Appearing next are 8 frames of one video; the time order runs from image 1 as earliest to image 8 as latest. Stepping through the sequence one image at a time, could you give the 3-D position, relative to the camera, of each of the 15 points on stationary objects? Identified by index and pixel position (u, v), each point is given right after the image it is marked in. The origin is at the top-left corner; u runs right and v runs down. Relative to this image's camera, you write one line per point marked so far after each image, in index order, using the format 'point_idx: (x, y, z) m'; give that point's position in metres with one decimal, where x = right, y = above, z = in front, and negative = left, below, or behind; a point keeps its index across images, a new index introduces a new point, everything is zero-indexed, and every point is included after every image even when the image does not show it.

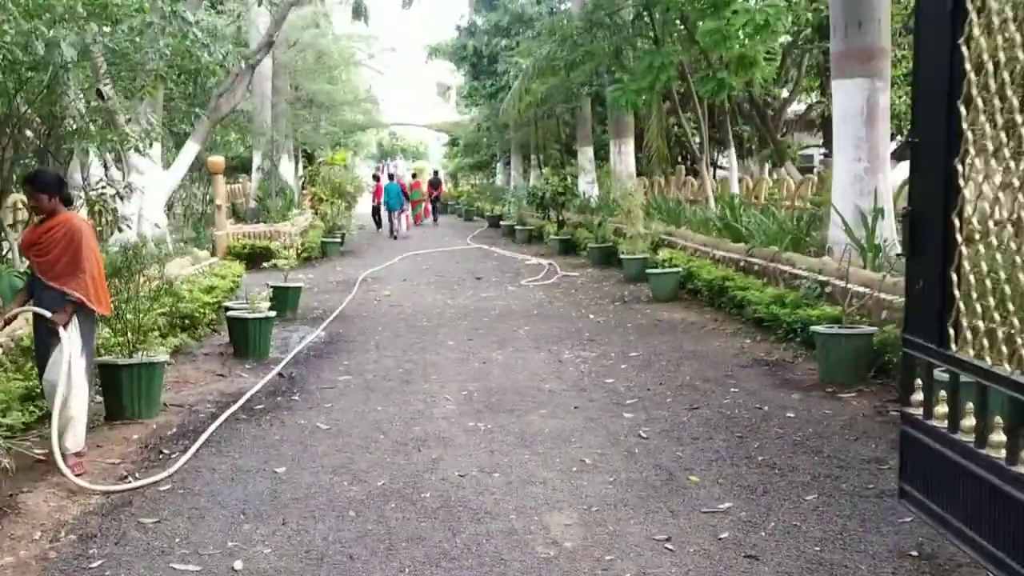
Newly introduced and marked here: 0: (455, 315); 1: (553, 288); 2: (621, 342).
0: (-0.6, -0.3, +9.2) m
1: (+0.5, 0.0, +11.3) m
2: (+0.9, -0.4, +7.5) m
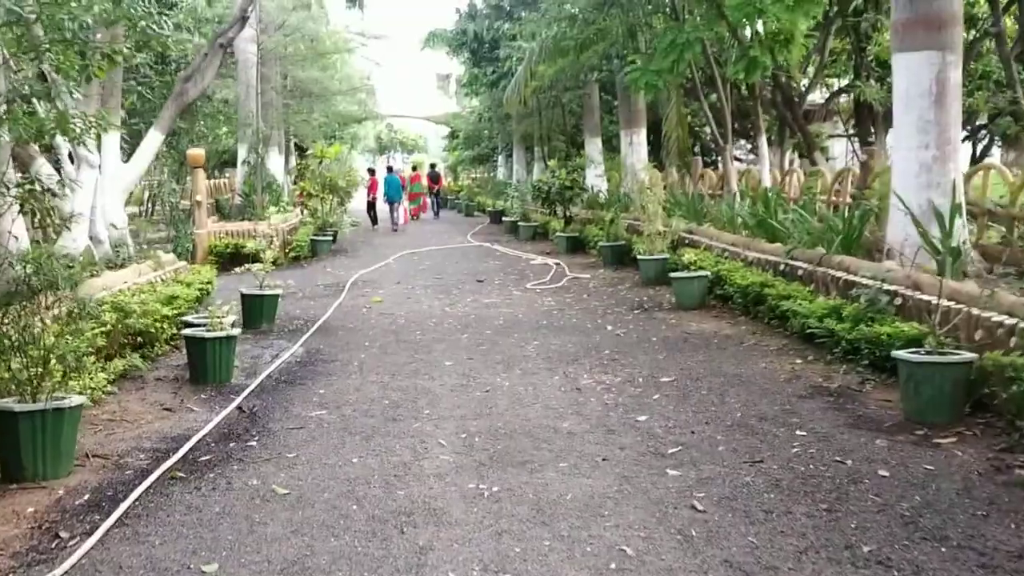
0: (-0.5, -0.3, +8.1) m
1: (+0.6, 0.0, +10.2) m
2: (+0.9, -0.5, +6.3) m
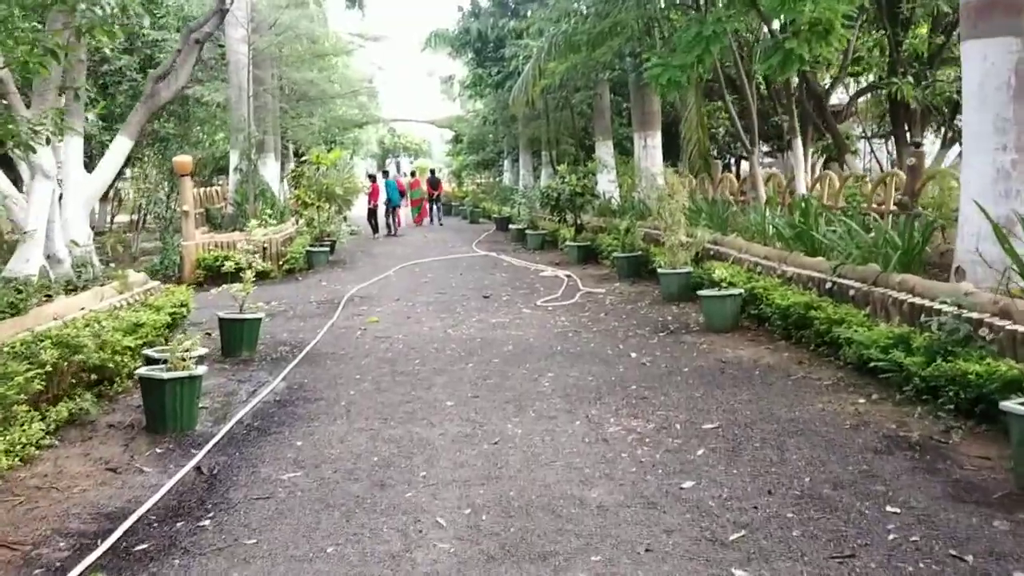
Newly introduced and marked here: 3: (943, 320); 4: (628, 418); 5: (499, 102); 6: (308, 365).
0: (-0.4, -0.5, +7.2) m
1: (+0.6, -0.2, +9.3) m
2: (+1.0, -0.7, +5.4) m
3: (+2.4, -0.2, +5.3) m
4: (+0.6, -0.7, +5.1) m
5: (-0.3, +3.7, +18.4) m
6: (-1.5, -0.6, +7.0) m
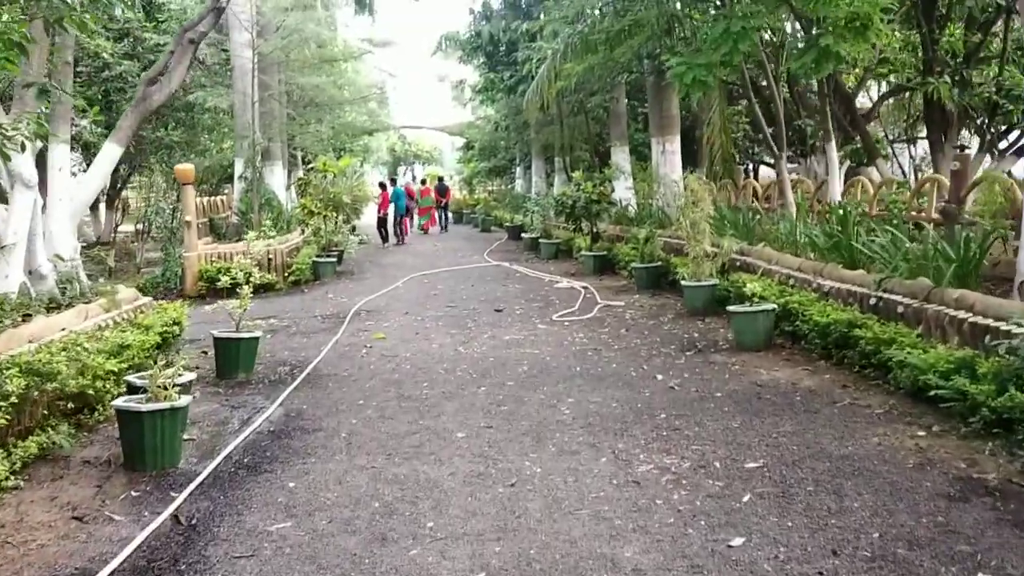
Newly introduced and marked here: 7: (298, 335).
0: (-0.3, -0.6, +6.7) m
1: (+0.8, -0.3, +8.7) m
2: (+1.1, -0.8, +4.9) m
3: (+2.5, -0.3, +4.7) m
4: (+0.7, -0.8, +4.6) m
5: (0.0, +3.5, +17.9) m
6: (-1.4, -0.7, +6.5) m
7: (-2.1, -0.5, +9.2) m
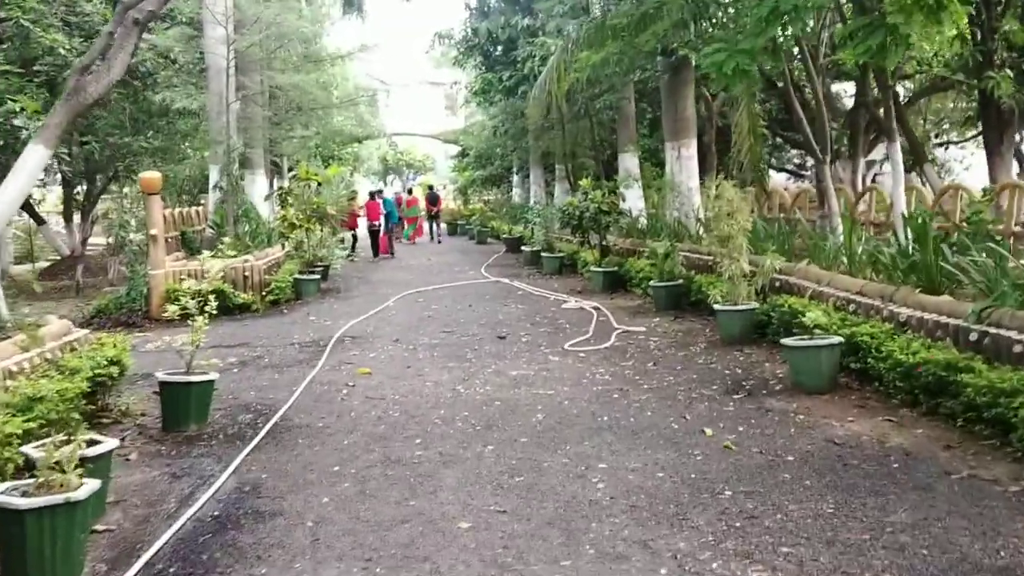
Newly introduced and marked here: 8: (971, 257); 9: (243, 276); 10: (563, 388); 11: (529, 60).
0: (-0.2, -0.8, +5.4) m
1: (+0.8, -0.6, +7.5) m
2: (+1.2, -0.9, +3.6) m
3: (+2.6, -0.4, +3.5) m
4: (+0.8, -1.0, +3.3) m
5: (0.0, +3.2, +16.7) m
6: (-1.3, -0.9, +5.2) m
7: (-2.1, -0.7, +7.9) m
8: (+2.8, +0.2, +5.7) m
9: (-3.5, +0.2, +12.3) m
10: (+0.4, -0.7, +6.5) m
11: (+0.3, +3.4, +14.0) m
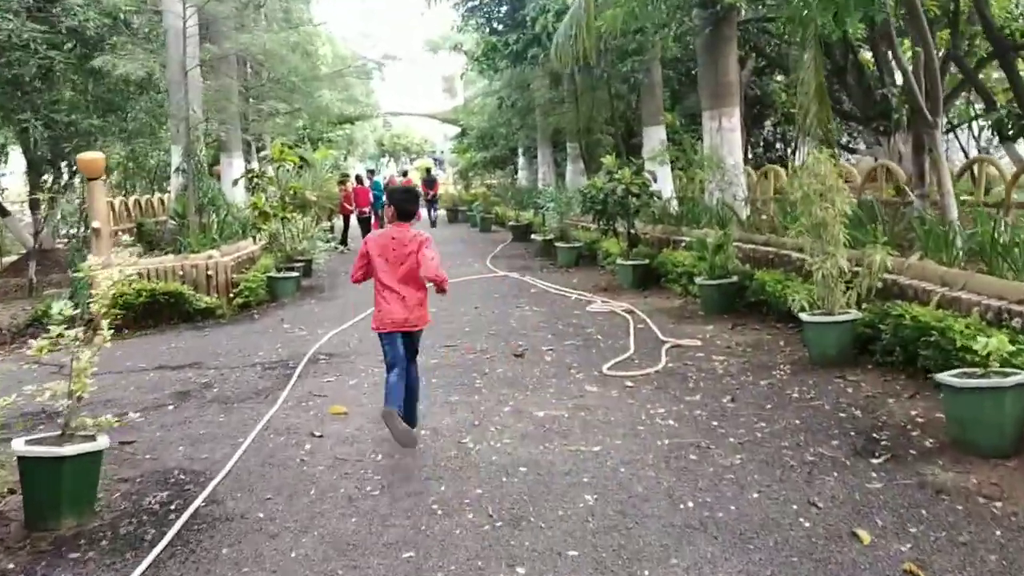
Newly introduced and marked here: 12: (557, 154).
0: (-0.1, -0.9, +3.6) m
1: (+1.0, -0.6, +5.6) m
2: (+1.3, -1.0, +1.7) m
3: (+2.8, -0.5, +1.6) m
4: (+1.0, -1.1, +1.4) m
5: (+0.1, +3.3, +14.7) m
6: (-1.2, -1.0, +3.4) m
7: (-1.9, -0.7, +6.0) m
8: (+3.0, +0.2, +3.8) m
9: (-3.4, +0.1, +10.4) m
10: (+0.5, -0.7, +4.6) m
11: (+0.4, +3.5, +12.1) m
12: (+0.9, +2.7, +18.5) m
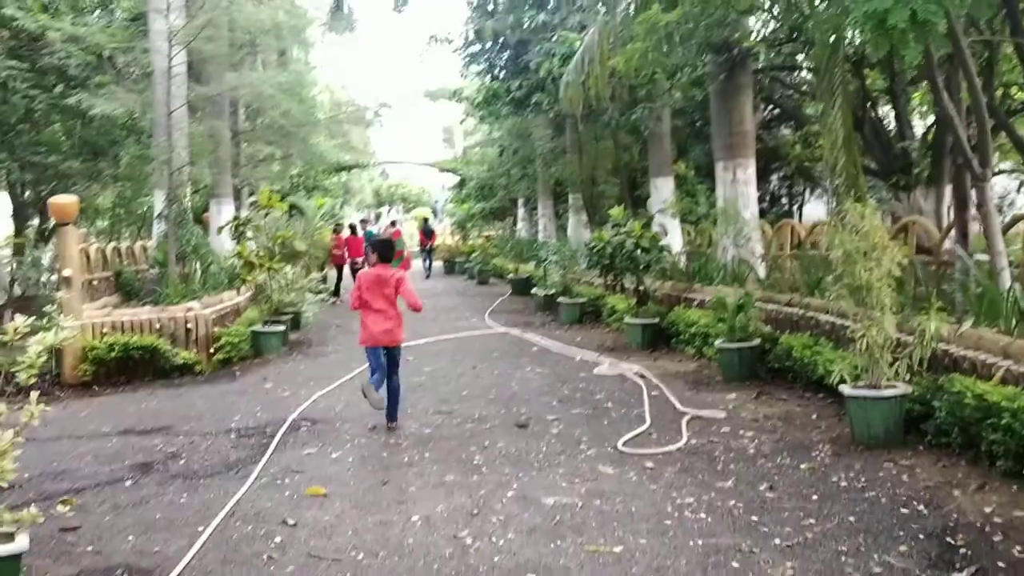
0: (-0.1, -1.1, +2.8) m
1: (+1.0, -1.0, +4.9) m
2: (+1.4, -1.2, +1.0) m
3: (+2.8, -0.7, +0.9) m
4: (+1.0, -1.2, +0.7) m
5: (+0.1, +2.4, +14.3) m
6: (-1.2, -1.2, +2.6) m
7: (-1.9, -1.1, +5.3) m
8: (+3.0, -0.1, +3.2) m
9: (-3.4, -0.4, +9.7) m
10: (+0.5, -1.1, +3.9) m
11: (+0.4, +2.8, +11.6) m
12: (+0.9, +1.6, +17.9) m
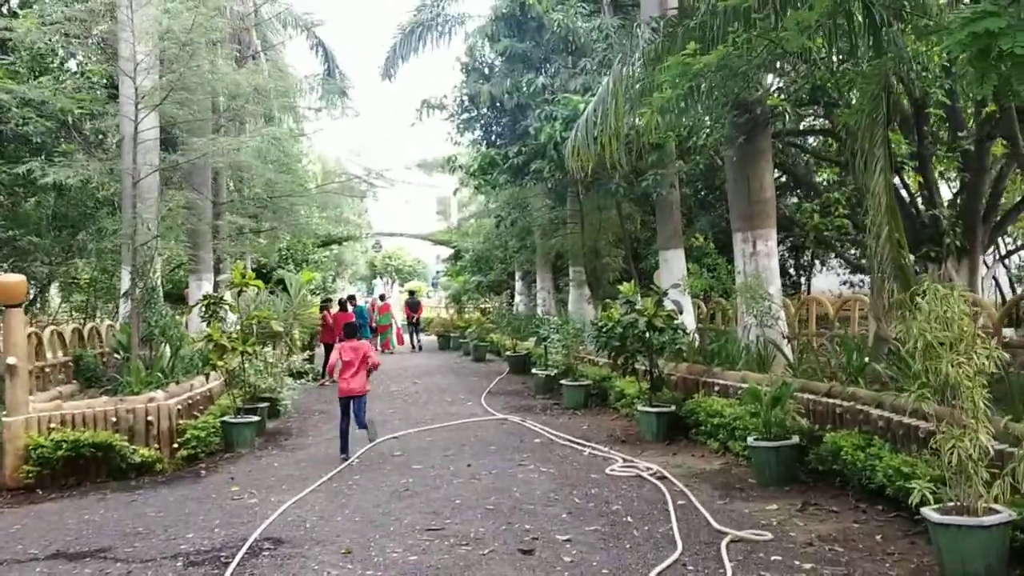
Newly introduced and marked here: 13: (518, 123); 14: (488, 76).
0: (0.0, -1.4, +1.8) m
1: (+1.0, -1.4, +3.8) m
2: (+1.4, -1.3, 0.0) m
3: (+2.8, -0.8, -0.1) m
4: (+1.0, -1.3, -0.4) m
5: (+0.1, +1.3, +13.4) m
6: (-1.1, -1.5, +1.6) m
7: (-1.9, -1.6, +4.2) m
8: (+3.0, -0.4, +2.2) m
9: (-3.4, -1.2, +8.6) m
10: (+0.6, -1.4, +2.8) m
11: (+0.4, +1.8, +10.8) m
12: (+0.8, +0.2, +17.0) m
13: (+0.1, +2.3, +13.1) m
14: (-0.4, +3.0, +13.0) m
